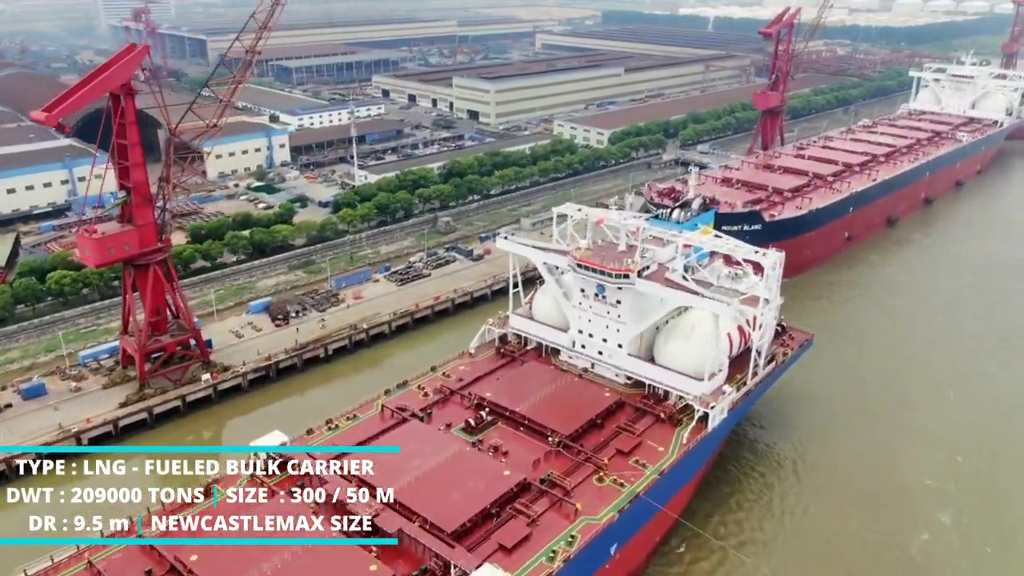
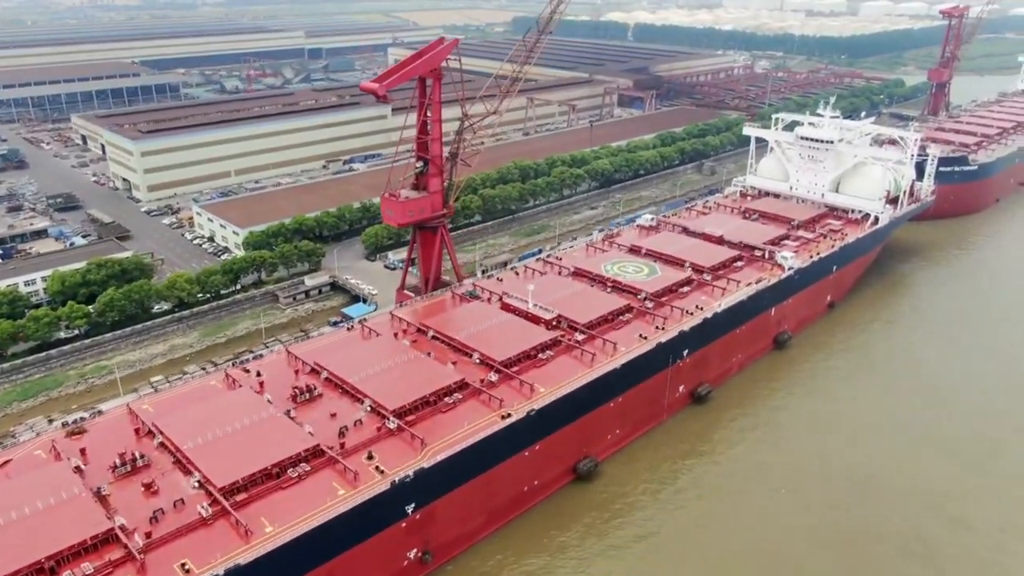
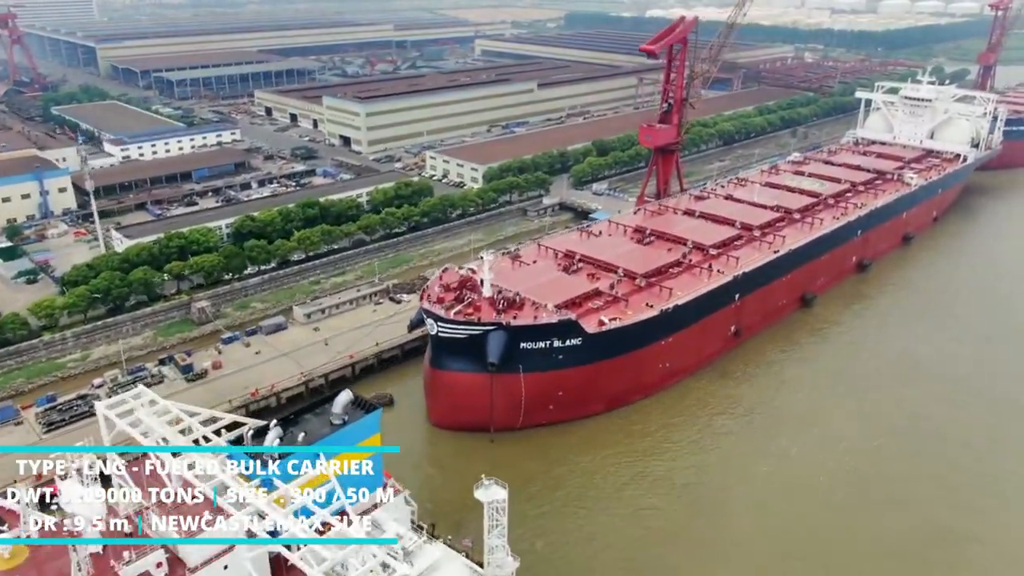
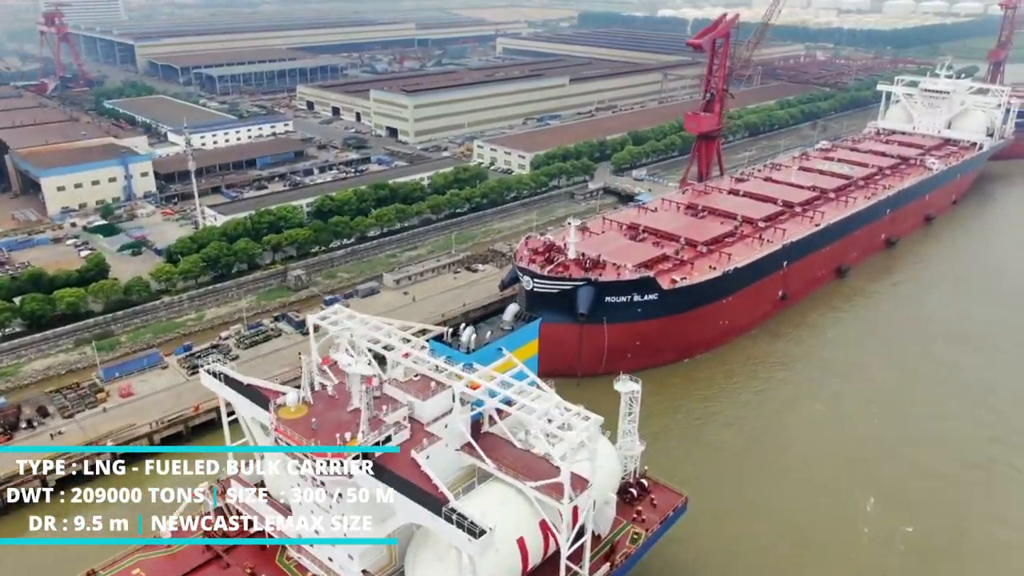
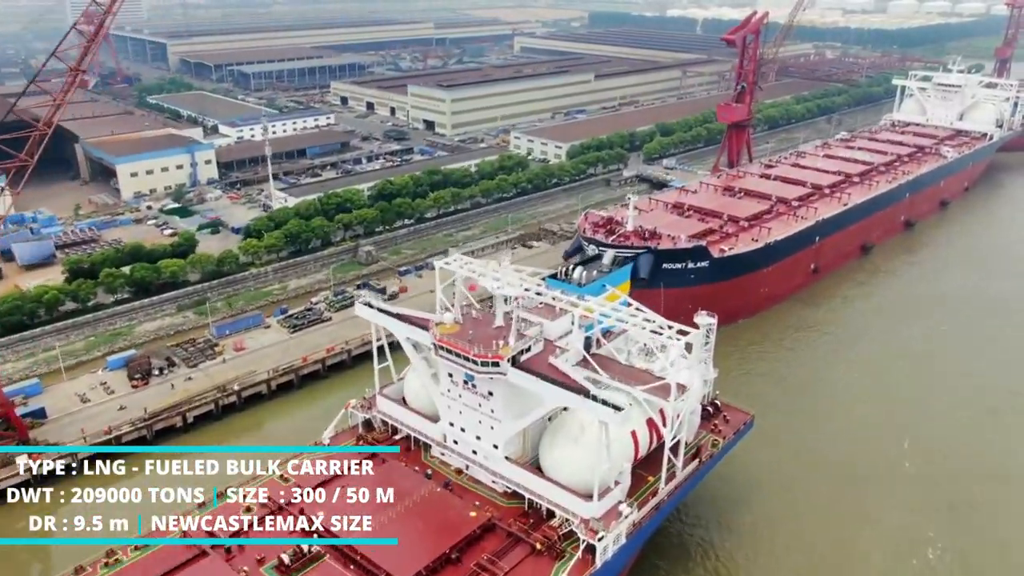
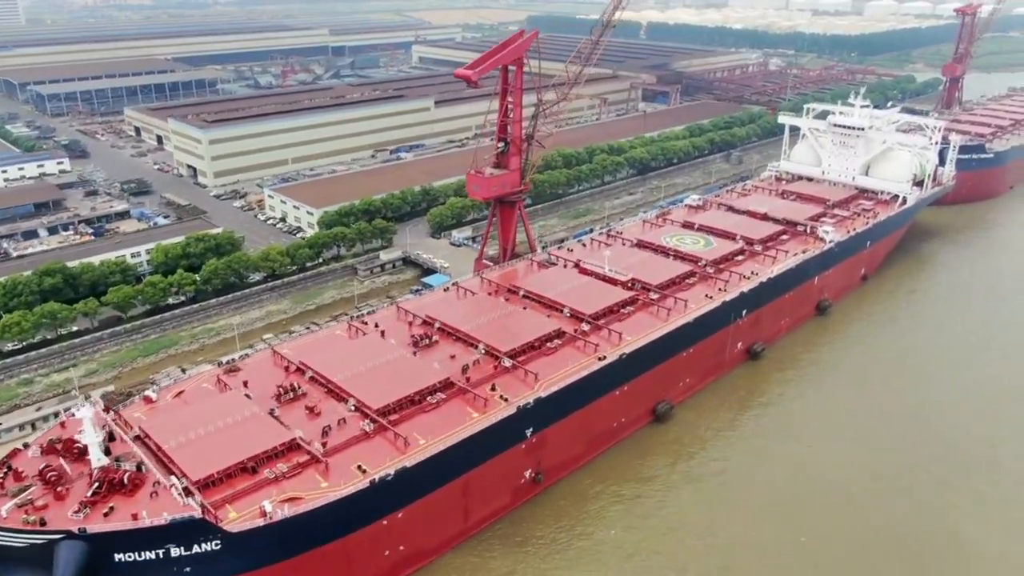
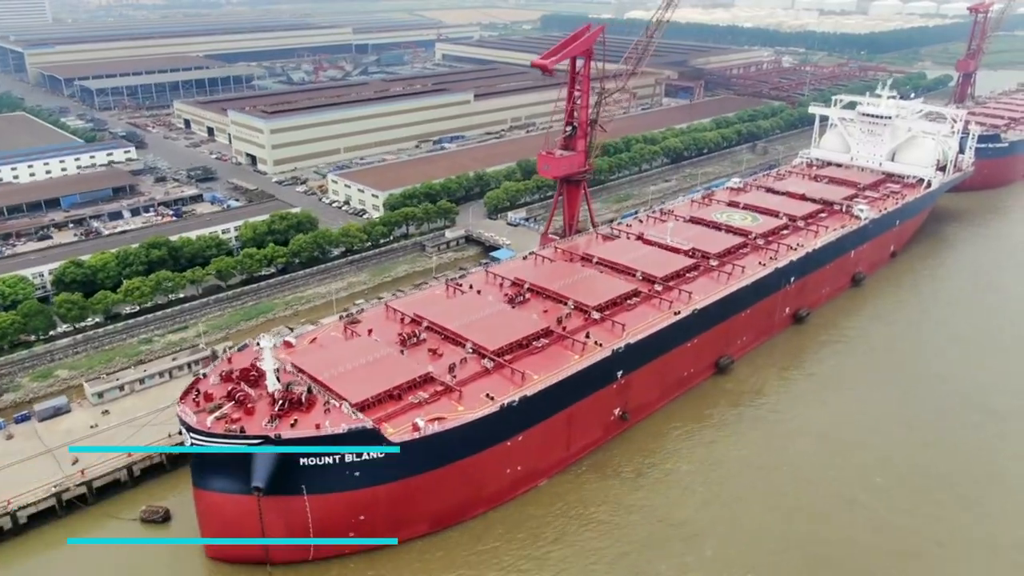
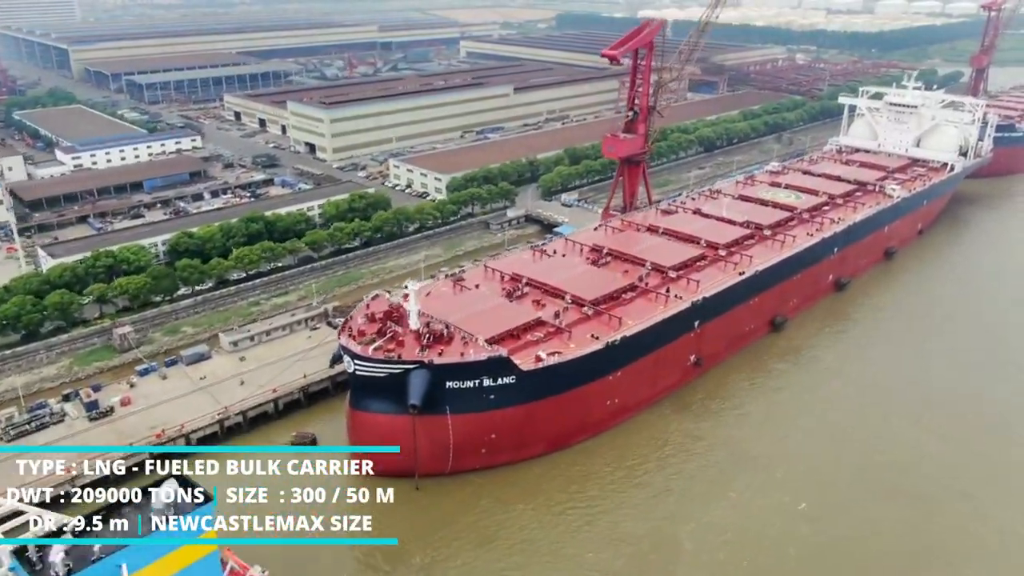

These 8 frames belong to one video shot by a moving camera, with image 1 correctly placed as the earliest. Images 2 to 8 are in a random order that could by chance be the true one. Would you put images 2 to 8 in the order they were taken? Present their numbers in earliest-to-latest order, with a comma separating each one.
5, 4, 3, 8, 7, 6, 2
